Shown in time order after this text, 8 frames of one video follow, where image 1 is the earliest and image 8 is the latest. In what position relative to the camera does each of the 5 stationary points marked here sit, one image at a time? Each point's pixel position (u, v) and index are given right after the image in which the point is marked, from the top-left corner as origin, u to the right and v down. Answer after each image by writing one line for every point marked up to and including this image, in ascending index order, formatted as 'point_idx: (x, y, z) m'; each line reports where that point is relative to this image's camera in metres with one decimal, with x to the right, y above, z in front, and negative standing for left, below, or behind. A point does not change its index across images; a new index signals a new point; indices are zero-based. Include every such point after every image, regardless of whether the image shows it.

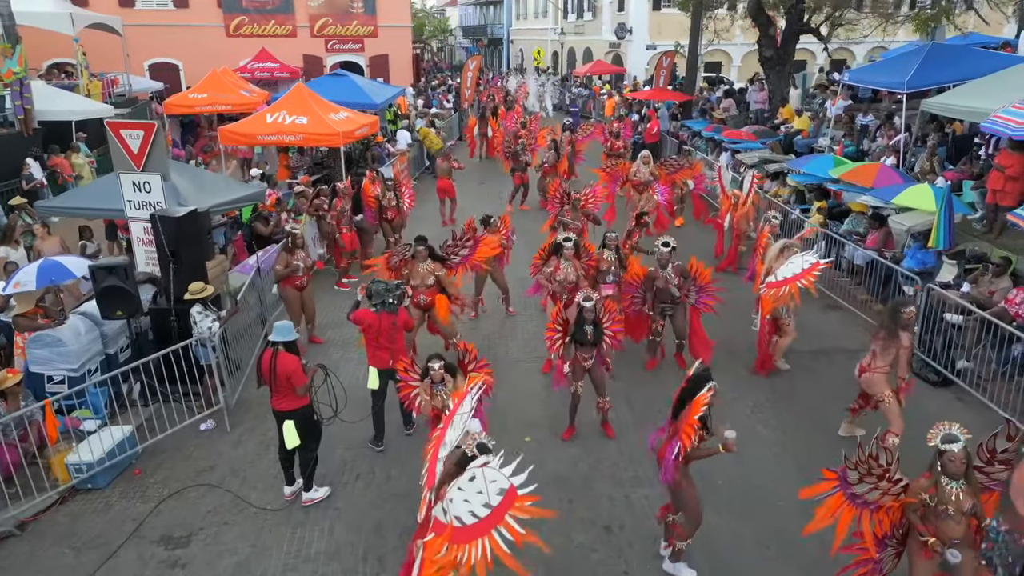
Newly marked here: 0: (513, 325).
0: (0.0, -0.5, +9.6) m
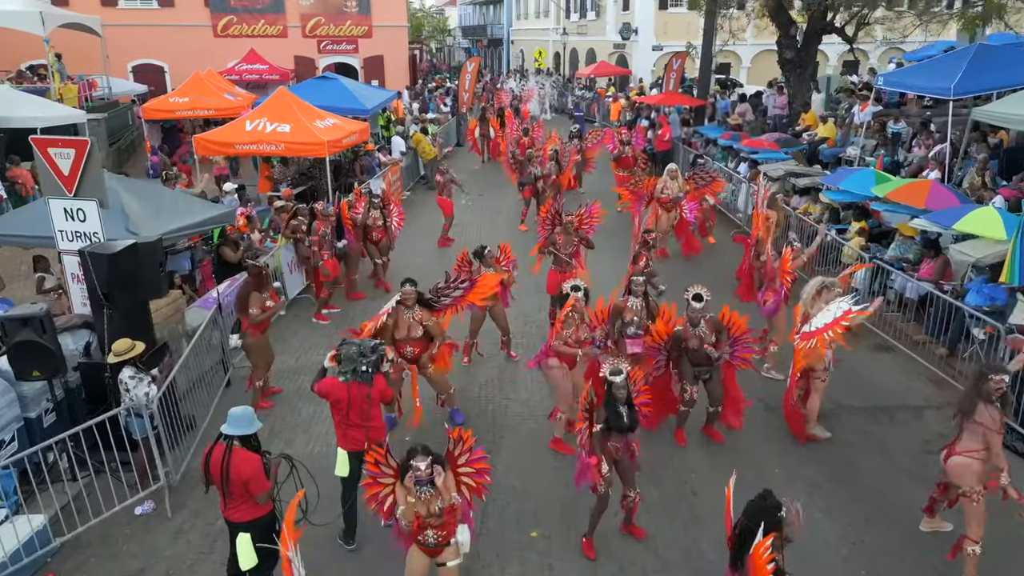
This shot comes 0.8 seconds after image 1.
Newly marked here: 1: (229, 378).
0: (0.0, -0.9, +8.3) m
1: (-3.2, -1.0, +8.6) m
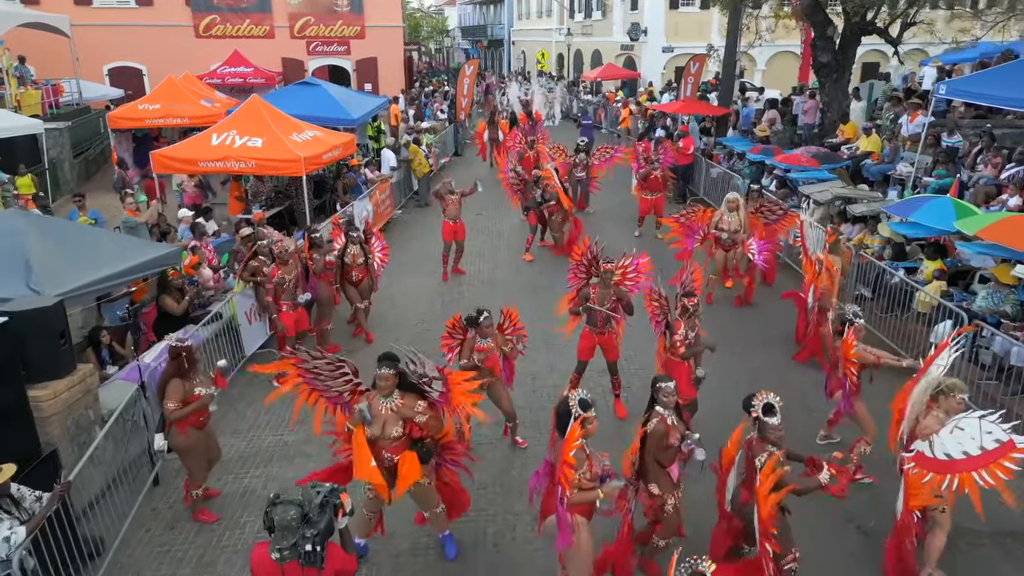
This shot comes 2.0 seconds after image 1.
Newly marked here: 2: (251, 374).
0: (+0.1, -1.5, +6.4) m
1: (-3.2, -1.6, +6.7) m
2: (-3.0, -1.0, +8.5) m
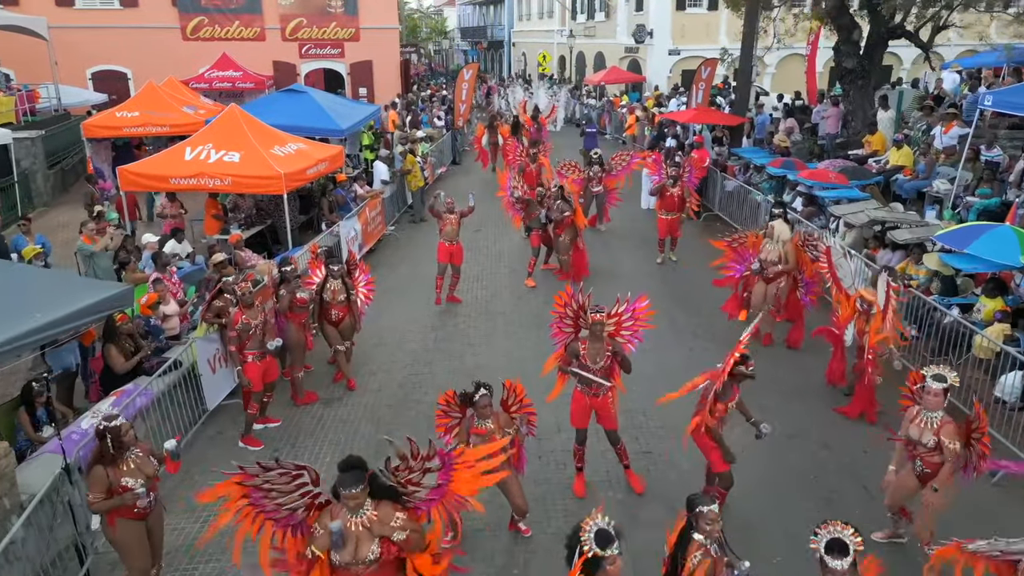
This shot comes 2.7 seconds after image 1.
0: (+0.1, -2.0, +5.4) m
1: (-3.1, -2.1, +5.7) m
2: (-2.9, -1.4, +7.4) m
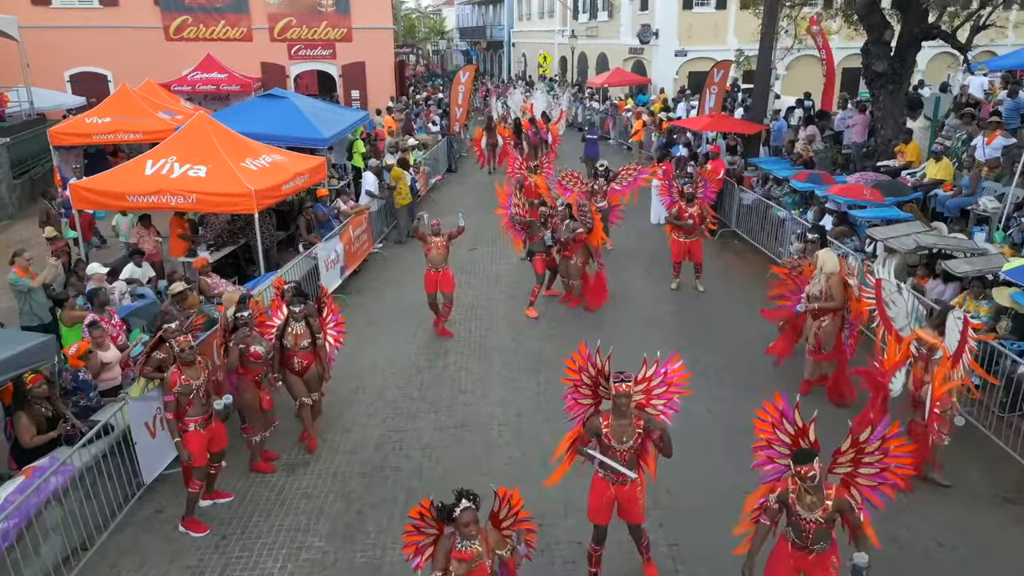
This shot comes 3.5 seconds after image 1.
0: (+0.1, -2.4, +4.1) m
1: (-3.2, -2.5, +4.4) m
2: (-3.0, -1.8, +6.2) m
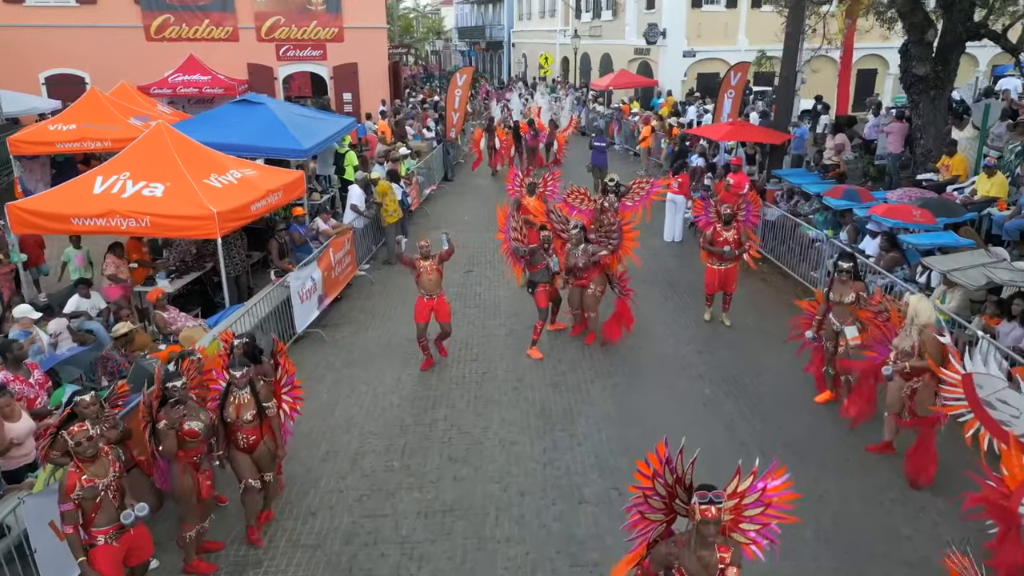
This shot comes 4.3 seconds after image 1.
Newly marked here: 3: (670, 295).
0: (+0.1, -2.8, +2.8) m
1: (-3.2, -2.9, +3.1) m
2: (-3.0, -2.2, +4.9) m
3: (+2.2, -0.1, +10.5) m
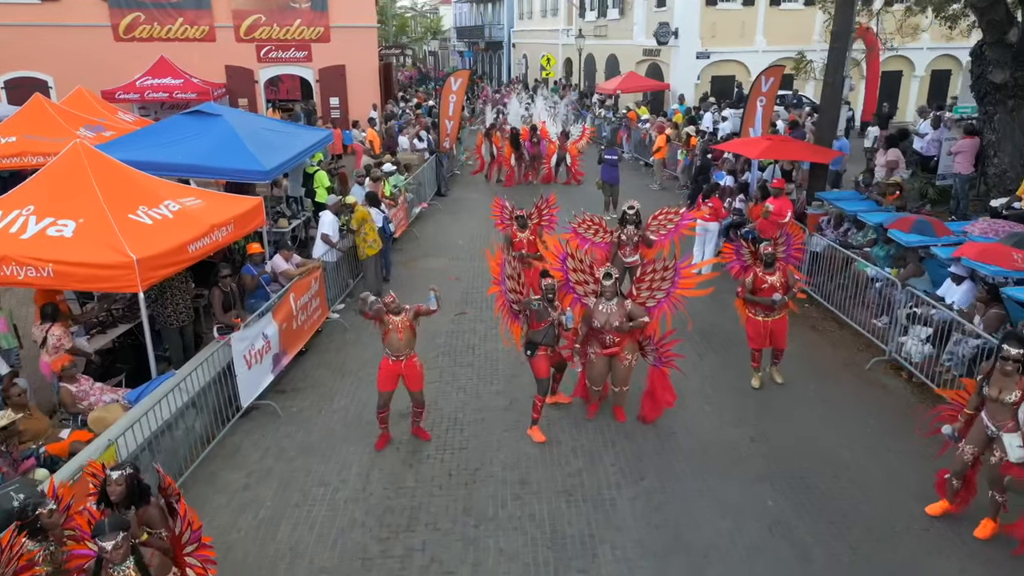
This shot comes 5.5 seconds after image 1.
0: (+0.1, -3.4, +1.0) m
1: (-3.2, -3.5, +1.3) m
2: (-3.0, -2.9, +3.0) m
3: (+2.2, -0.7, +8.6) m
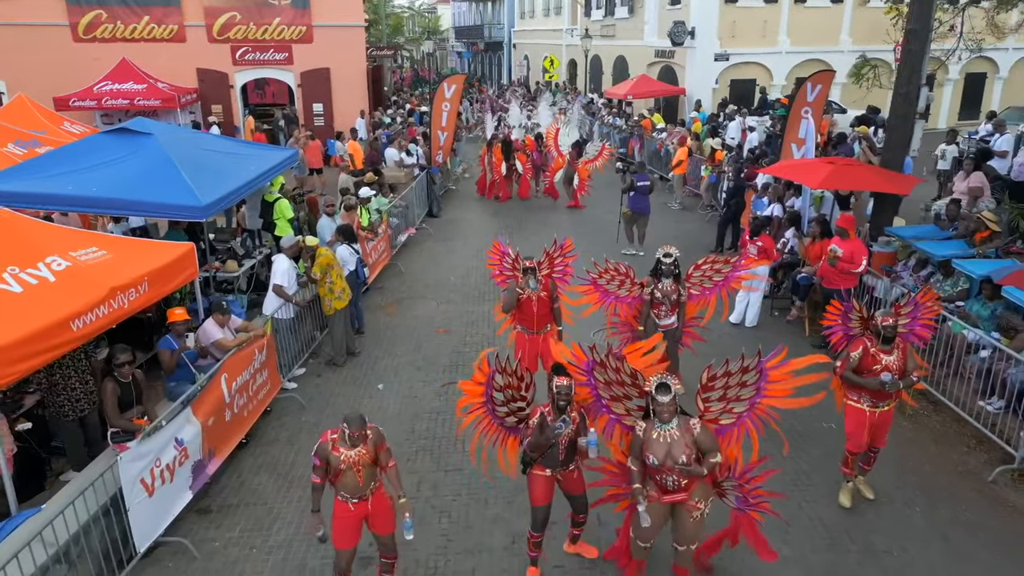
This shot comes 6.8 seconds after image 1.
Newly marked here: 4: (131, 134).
0: (+0.1, -4.1, -1.1) m
1: (-3.2, -4.2, -0.8) m
2: (-3.0, -3.5, +1.0) m
3: (+2.2, -1.4, +6.6) m
4: (-4.3, +1.8, +8.6) m
